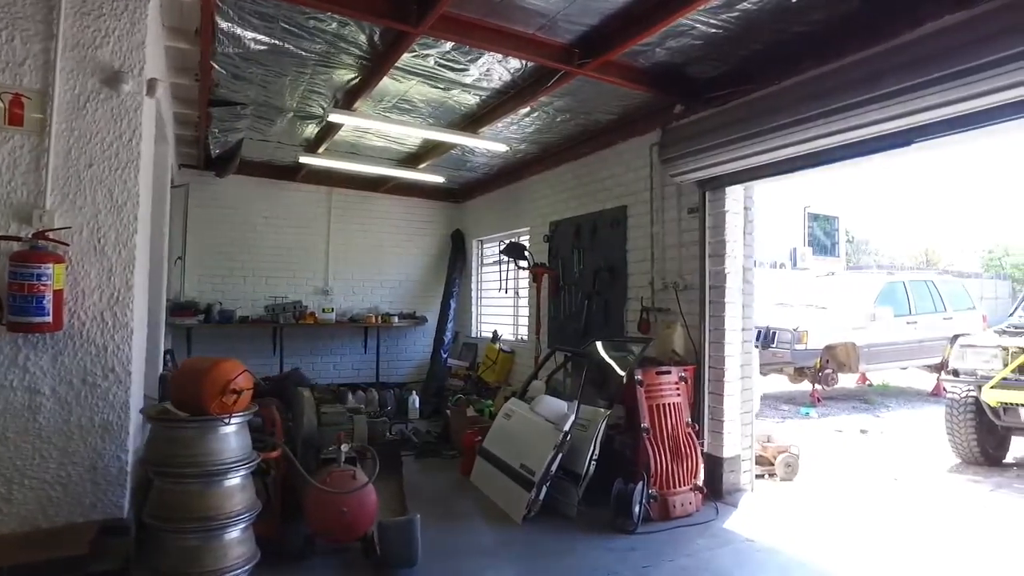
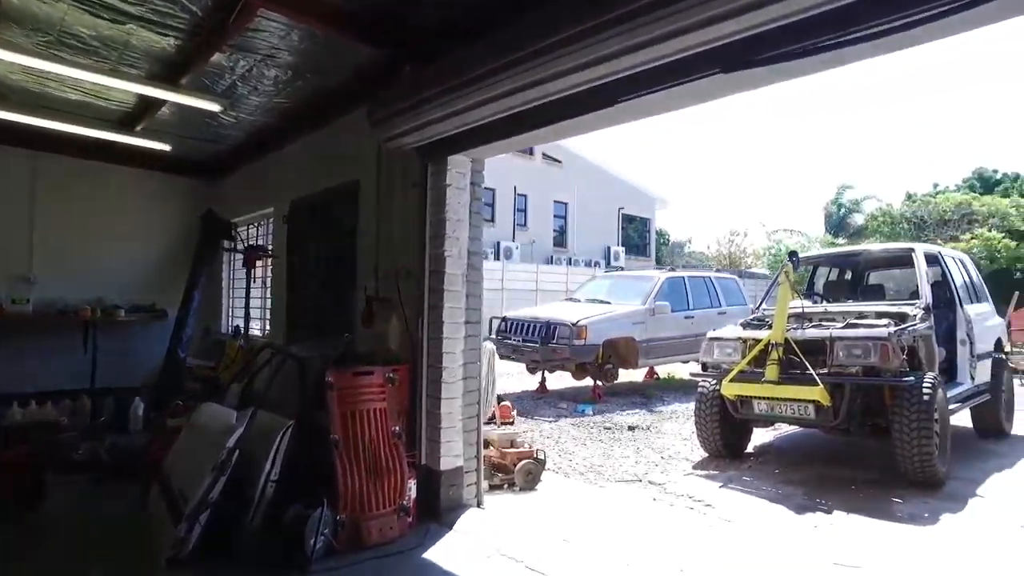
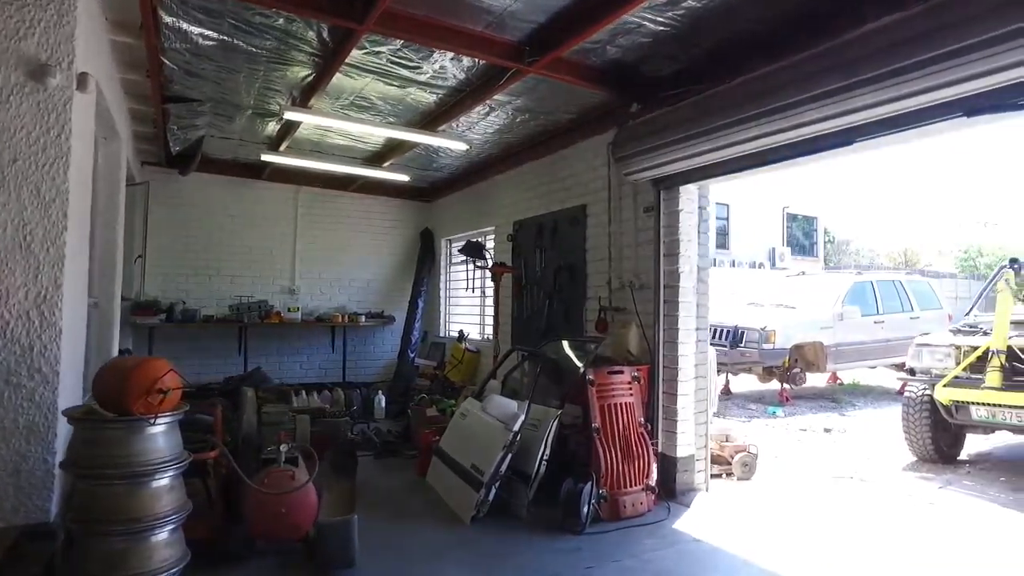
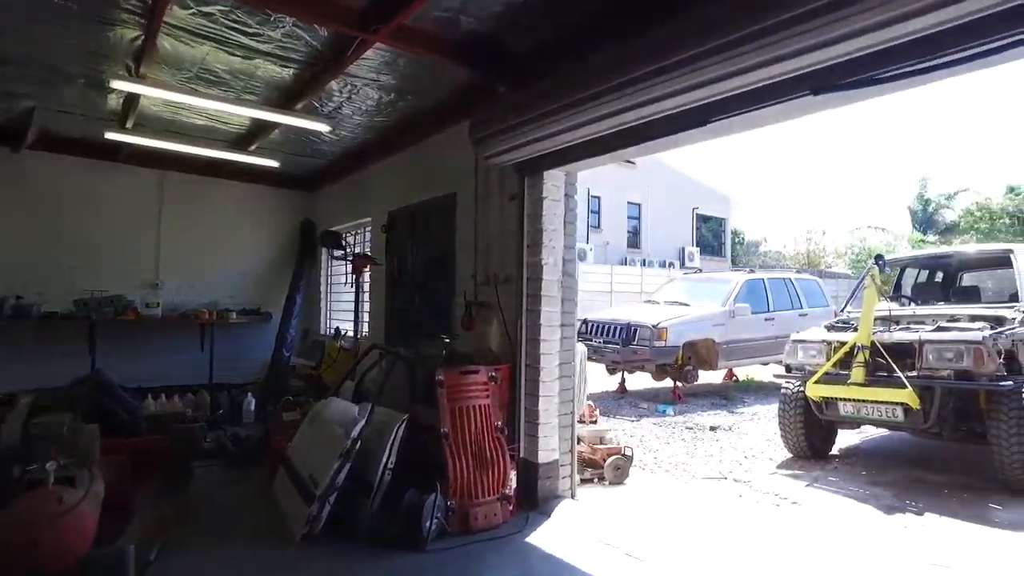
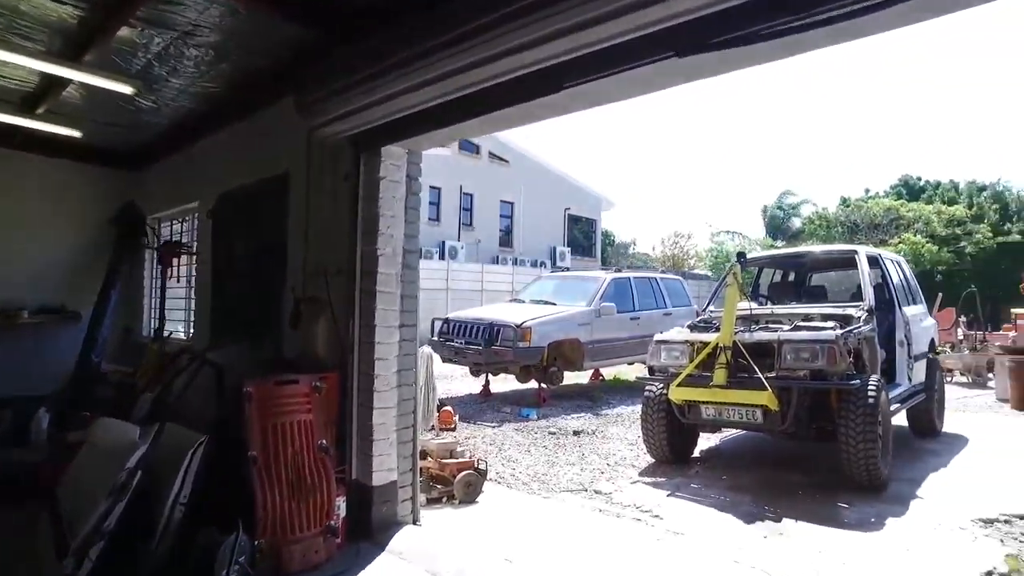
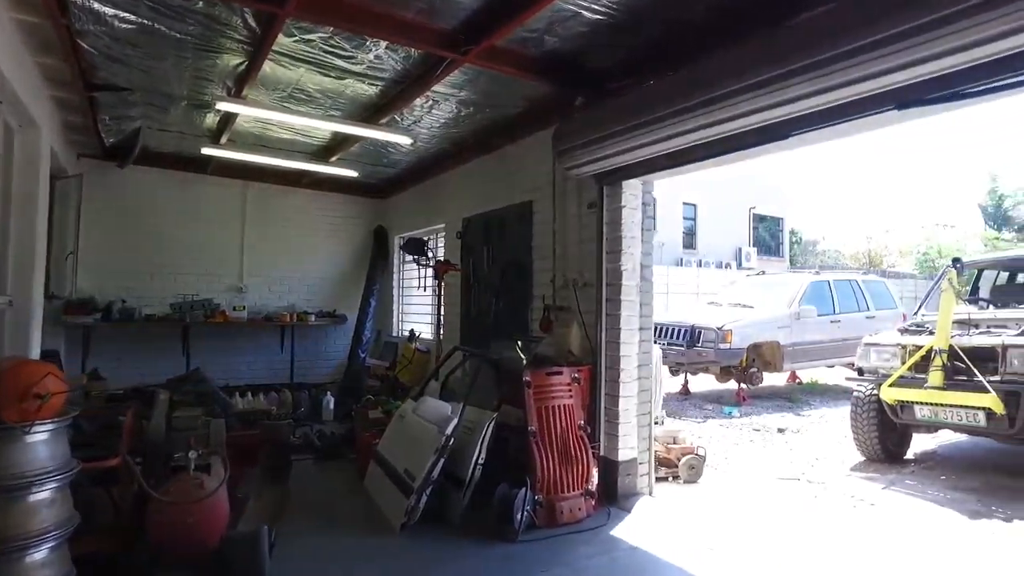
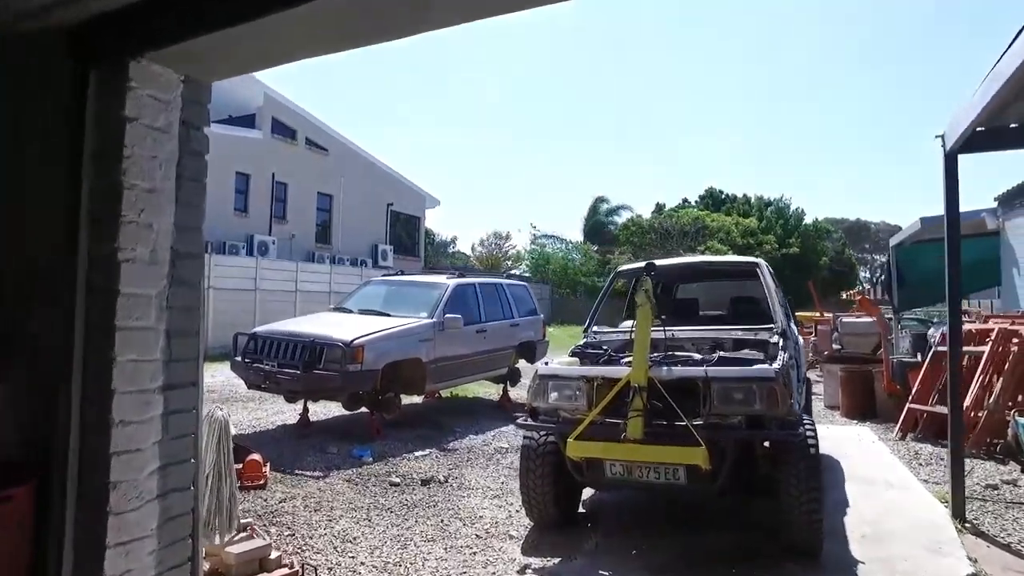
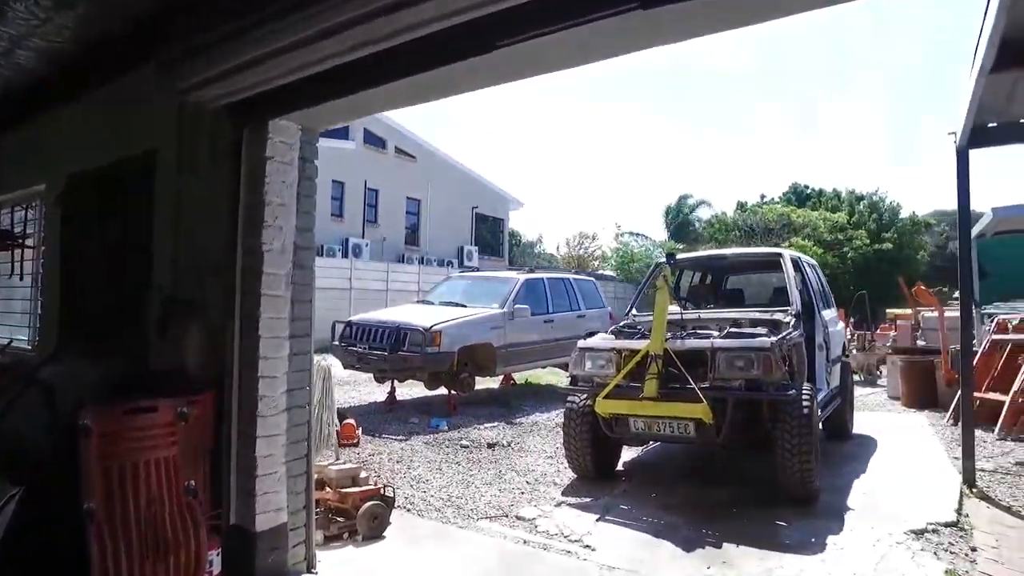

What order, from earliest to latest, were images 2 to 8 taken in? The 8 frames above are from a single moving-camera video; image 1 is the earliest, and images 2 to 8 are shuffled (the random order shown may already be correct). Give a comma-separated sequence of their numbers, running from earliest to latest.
3, 6, 4, 2, 5, 8, 7
